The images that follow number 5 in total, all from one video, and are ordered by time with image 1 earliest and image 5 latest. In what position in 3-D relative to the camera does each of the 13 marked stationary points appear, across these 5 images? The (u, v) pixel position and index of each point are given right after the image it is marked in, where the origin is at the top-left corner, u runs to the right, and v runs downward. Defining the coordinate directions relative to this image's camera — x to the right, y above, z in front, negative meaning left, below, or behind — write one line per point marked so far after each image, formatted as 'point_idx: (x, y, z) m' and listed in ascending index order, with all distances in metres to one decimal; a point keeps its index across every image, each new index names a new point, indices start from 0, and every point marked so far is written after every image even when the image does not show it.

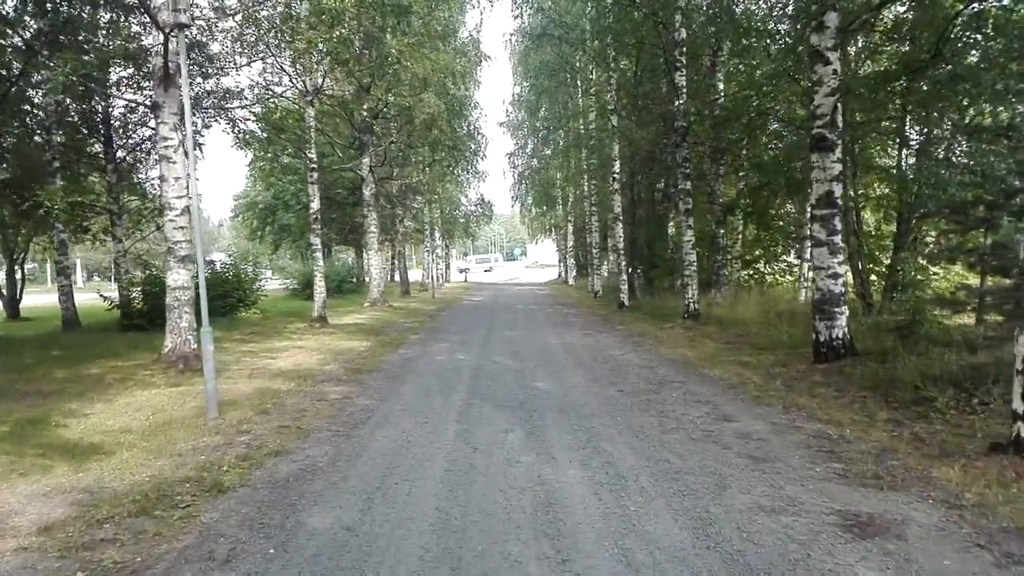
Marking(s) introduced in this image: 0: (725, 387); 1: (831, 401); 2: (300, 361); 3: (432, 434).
0: (+2.4, -1.1, +9.4) m
1: (+3.2, -1.1, +8.4) m
2: (-3.5, -1.2, +13.7) m
3: (-0.7, -1.3, +7.5) m
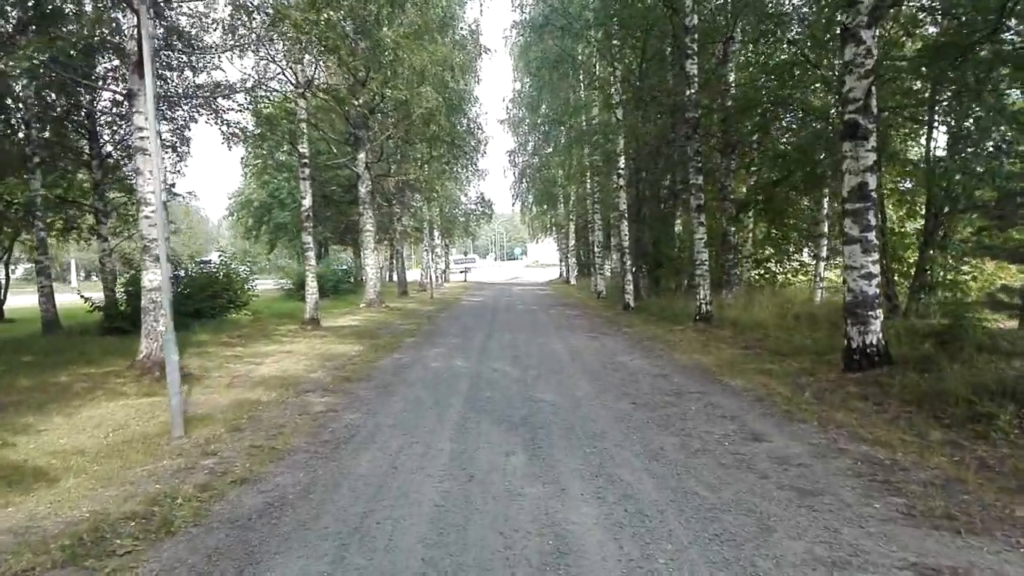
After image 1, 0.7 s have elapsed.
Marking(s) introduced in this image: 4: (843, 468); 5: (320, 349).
0: (+2.4, -1.2, +8.5) m
1: (+3.3, -1.2, +7.5) m
2: (-3.5, -1.2, +12.7) m
3: (-0.7, -1.3, +6.6) m
4: (+2.4, -1.3, +5.9) m
5: (-3.6, -1.1, +15.4) m
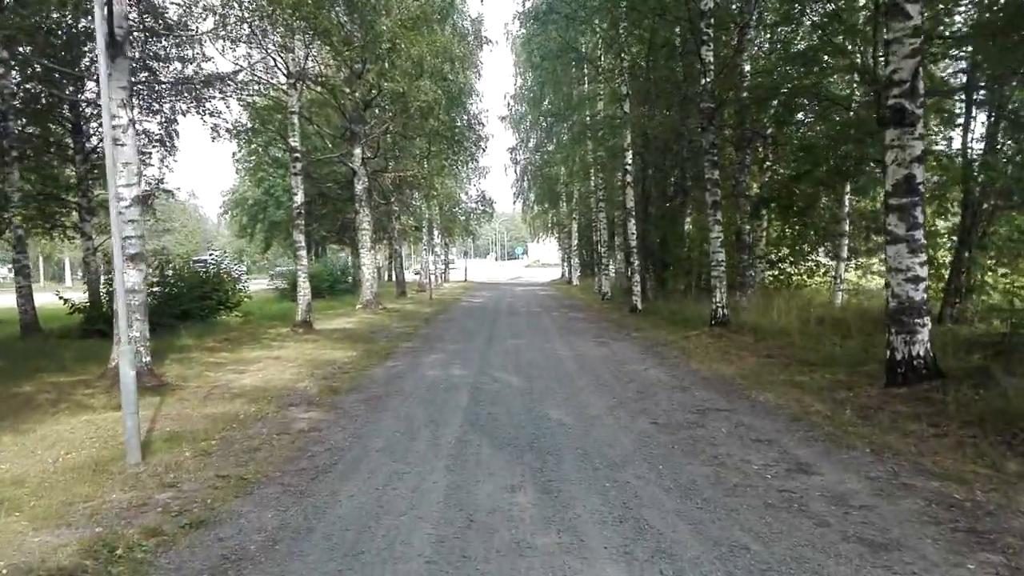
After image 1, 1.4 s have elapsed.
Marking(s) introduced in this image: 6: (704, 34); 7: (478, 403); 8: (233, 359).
0: (+2.5, -1.2, +7.5) m
1: (+3.3, -1.2, +6.5) m
2: (-3.4, -1.3, +11.8) m
3: (-0.7, -1.4, +5.6) m
4: (+2.4, -1.3, +4.9) m
5: (-3.6, -1.2, +14.5) m
6: (+3.5, +4.7, +15.2) m
7: (-0.4, -1.2, +8.9) m
8: (-4.7, -1.2, +14.0) m
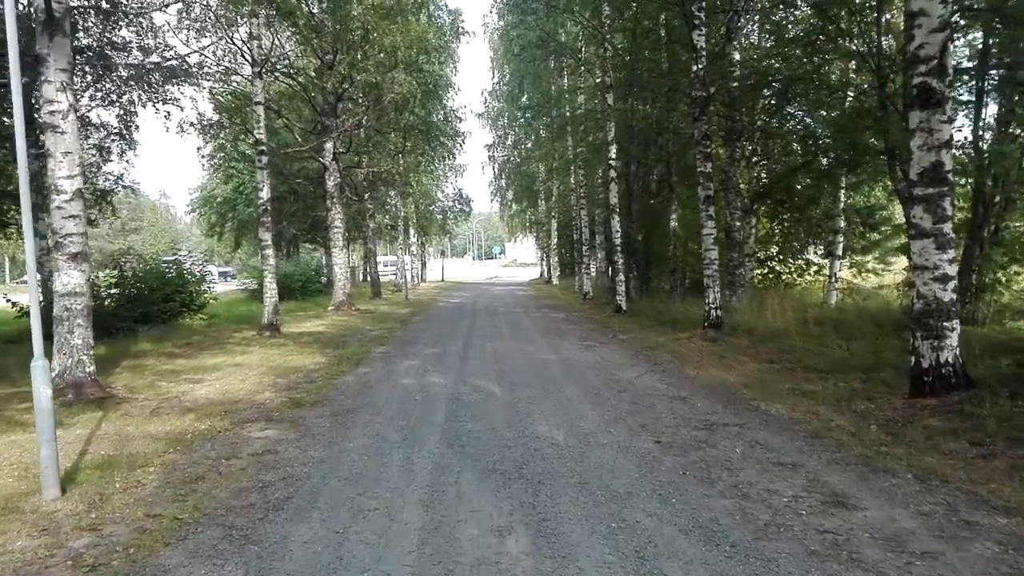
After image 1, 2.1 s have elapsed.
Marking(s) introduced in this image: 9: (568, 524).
0: (+2.4, -1.2, +6.6) m
1: (+3.2, -1.2, +5.7) m
2: (-3.7, -1.3, +10.7) m
3: (-0.7, -1.4, +4.7) m
4: (+2.4, -1.3, +4.1) m
5: (-3.9, -1.2, +13.4) m
6: (+3.2, +4.7, +14.3) m
7: (-0.5, -1.3, +8.0) m
8: (-5.0, -1.2, +13.0) m
9: (+0.3, -1.3, +4.7) m
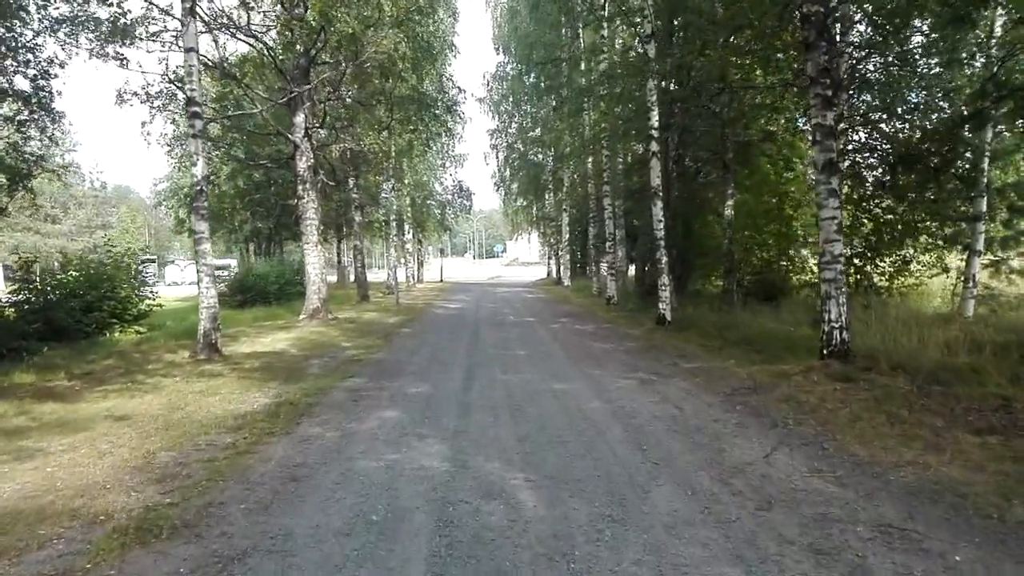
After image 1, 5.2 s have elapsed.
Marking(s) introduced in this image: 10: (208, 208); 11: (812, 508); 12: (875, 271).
0: (+2.6, -1.3, +2.3) m
1: (+3.5, -1.3, +1.3) m
2: (-3.4, -1.4, +6.4) m
3: (-0.5, -1.5, +0.3) m
4: (+2.6, -1.5, -0.3) m
5: (-3.6, -1.3, +9.1) m
6: (+3.4, +4.6, +10.0) m
7: (-0.3, -1.4, +3.6) m
8: (-4.8, -1.4, +8.6) m
9: (+0.6, -1.5, +0.4) m
10: (-5.1, +1.3, +13.9) m
11: (+1.7, -1.3, +4.8) m
12: (+6.6, +0.3, +14.9) m
